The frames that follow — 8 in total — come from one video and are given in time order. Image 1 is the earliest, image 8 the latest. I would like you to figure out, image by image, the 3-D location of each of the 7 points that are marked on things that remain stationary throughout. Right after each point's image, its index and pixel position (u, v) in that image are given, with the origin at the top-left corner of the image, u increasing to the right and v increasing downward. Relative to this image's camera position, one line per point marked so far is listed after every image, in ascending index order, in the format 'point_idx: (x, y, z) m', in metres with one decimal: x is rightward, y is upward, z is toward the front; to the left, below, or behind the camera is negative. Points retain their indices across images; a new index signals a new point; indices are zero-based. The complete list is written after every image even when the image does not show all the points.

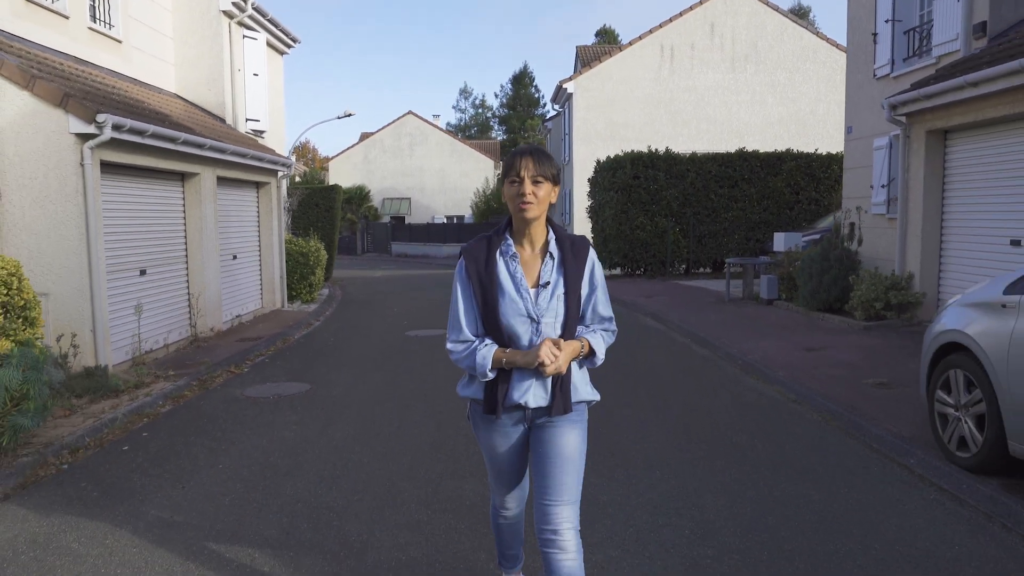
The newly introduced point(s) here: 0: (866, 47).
0: (+6.4, +4.3, +14.0) m
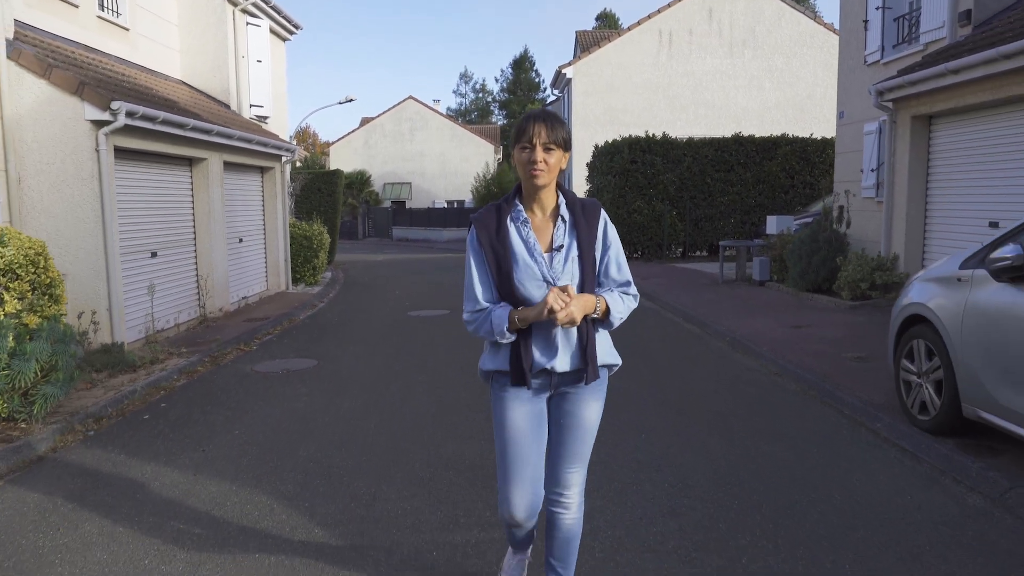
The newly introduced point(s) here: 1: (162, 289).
0: (+6.3, +4.7, +14.3) m
1: (-4.9, 0.0, +11.0) m
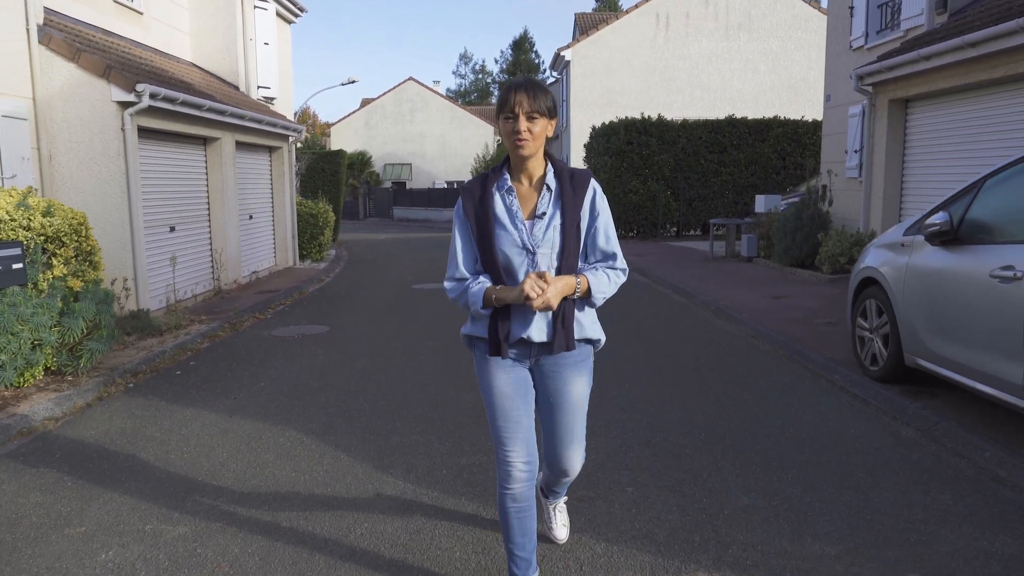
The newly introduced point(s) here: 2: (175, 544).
0: (+6.3, +5.1, +14.8) m
1: (-4.9, +0.4, +11.7) m
2: (-1.6, -1.2, +3.8) m
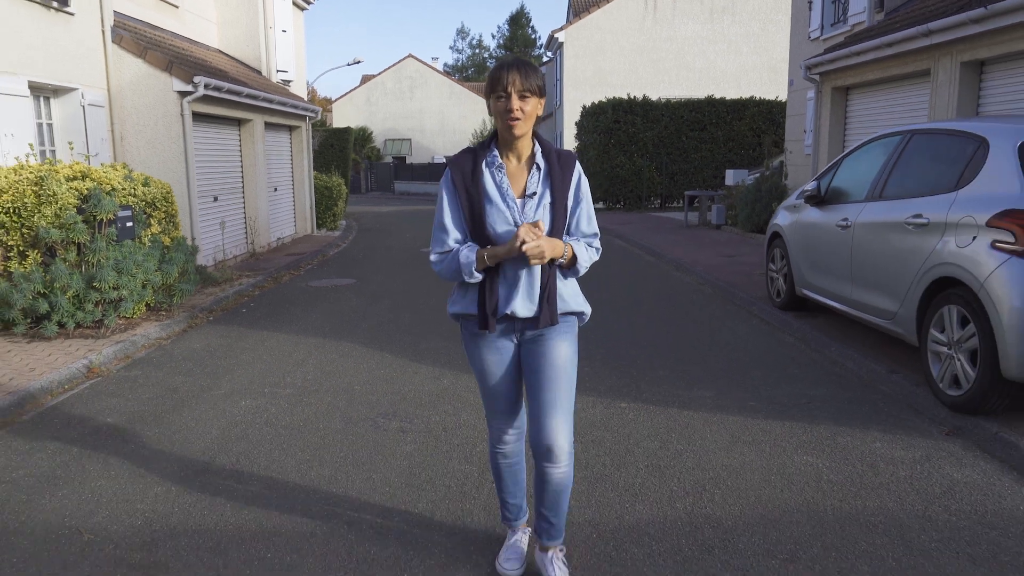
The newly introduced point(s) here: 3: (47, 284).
0: (+6.2, +5.9, +16.6) m
1: (-5.0, +1.1, +13.6) m
2: (-1.7, -0.8, +5.8) m
3: (-4.5, 0.0, +7.6) m
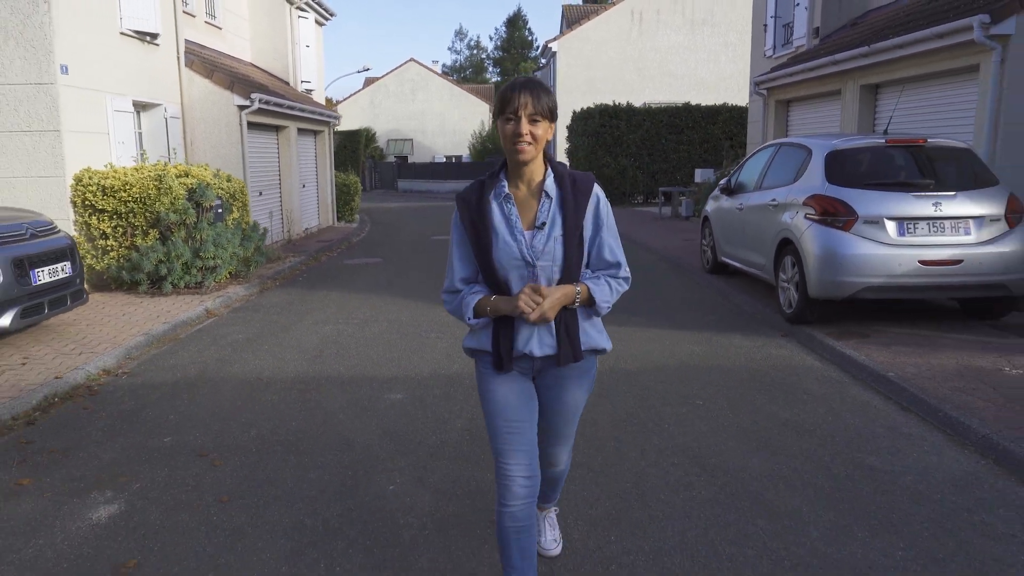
0: (+6.2, +6.3, +19.3) m
1: (-5.1, +1.5, +16.3) m
2: (-1.7, -0.4, +8.4) m
3: (-4.6, +0.4, +10.3) m
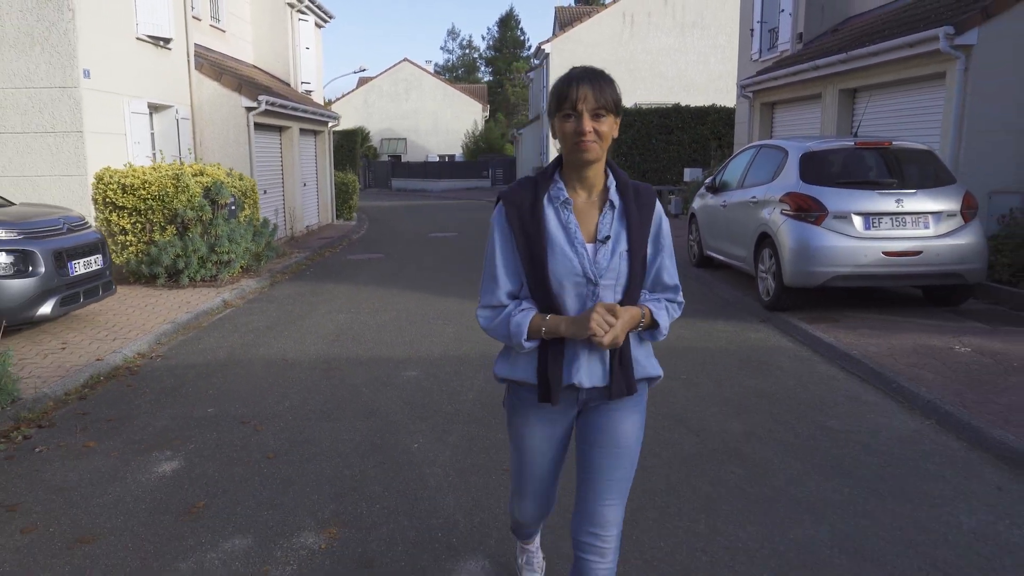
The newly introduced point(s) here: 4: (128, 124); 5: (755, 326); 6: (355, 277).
0: (+6.1, +6.4, +20.0) m
1: (-5.1, +1.6, +16.8) m
2: (-1.7, -0.3, +9.0) m
3: (-4.6, +0.5, +10.9) m
4: (-5.8, +2.5, +11.8) m
5: (+2.4, -0.4, +7.6) m
6: (-2.4, +0.2, +12.1) m
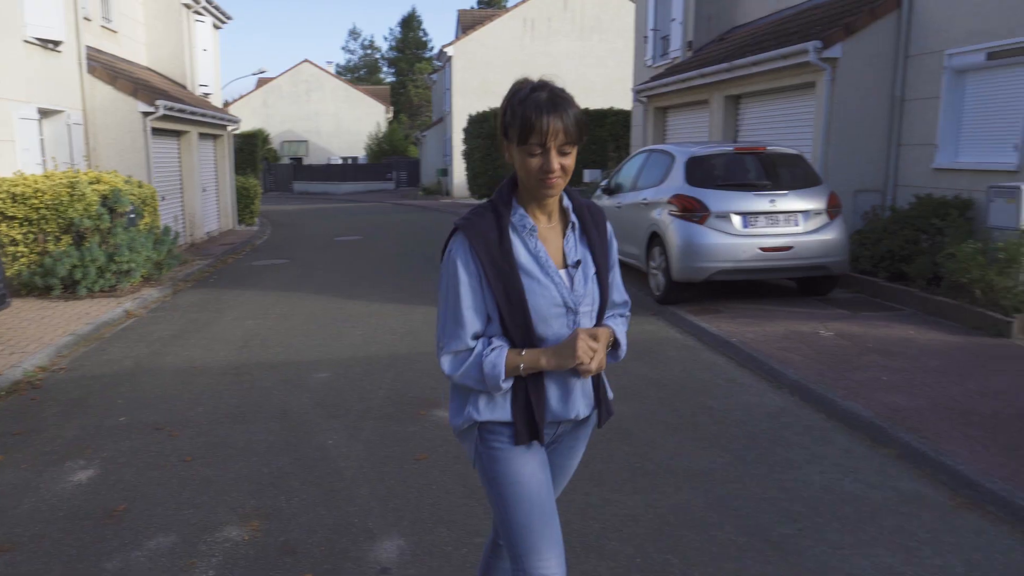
0: (+3.5, +6.6, +20.9) m
1: (-7.2, +1.4, +16.5) m
2: (-2.8, -0.4, +9.1) m
3: (-5.9, +0.4, +10.6) m
4: (-7.3, +2.3, +11.4) m
5: (+1.4, -0.3, +8.2) m
6: (-3.9, +0.1, +12.1) m
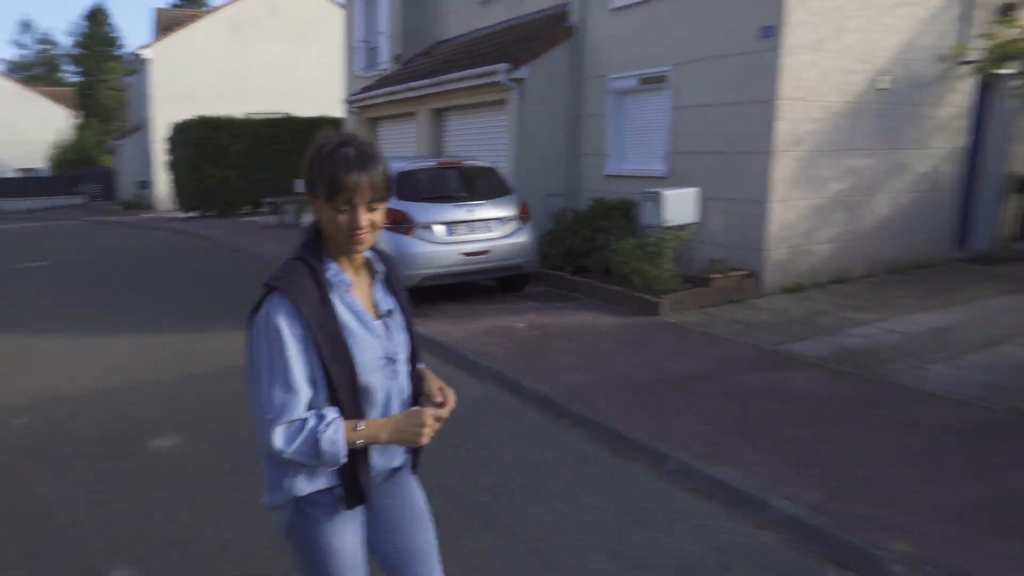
0: (-4.5, +6.4, +21.3) m
1: (-12.6, +0.6, +13.6) m
2: (-5.8, -0.8, +8.2) m
3: (-9.3, -0.3, +8.5) m
4: (-11.1, +1.5, +8.8) m
5: (-1.6, -0.4, +8.7) m
6: (-7.9, -0.5, +10.6) m
